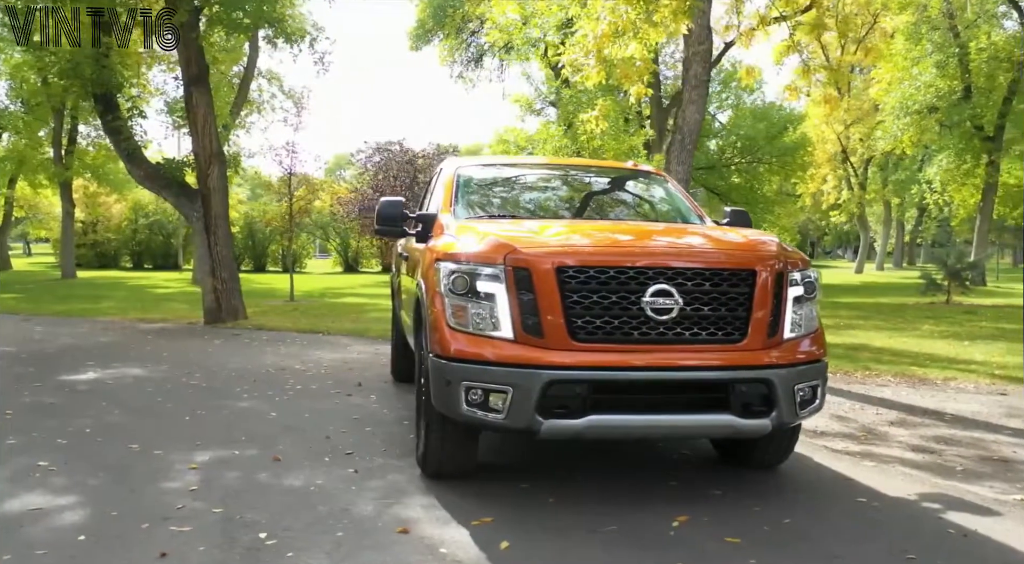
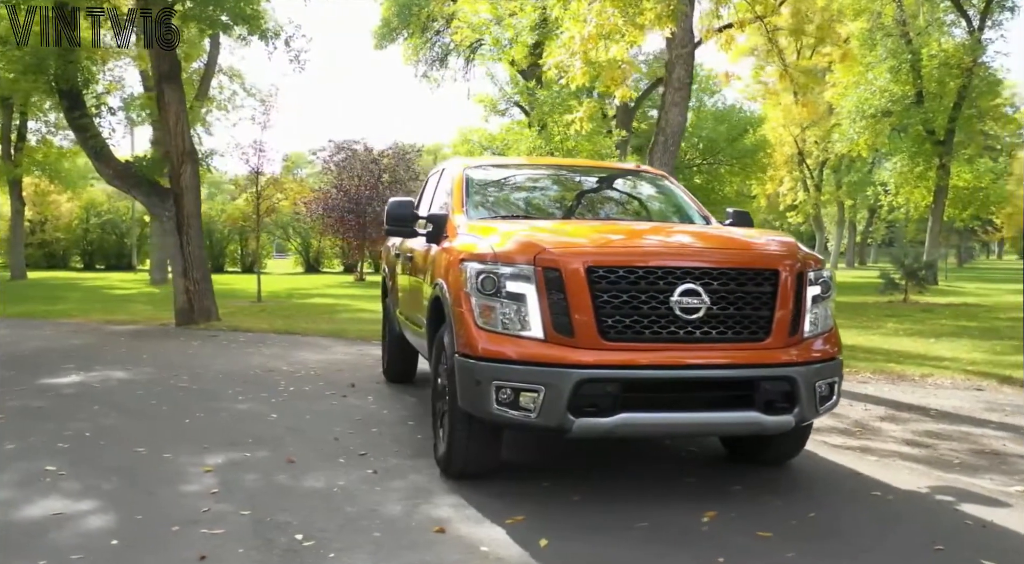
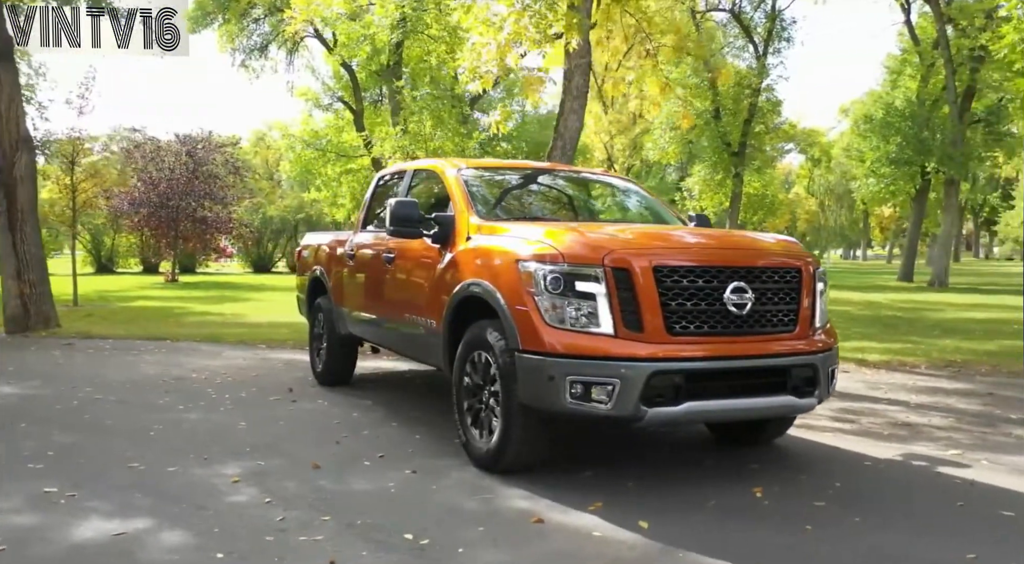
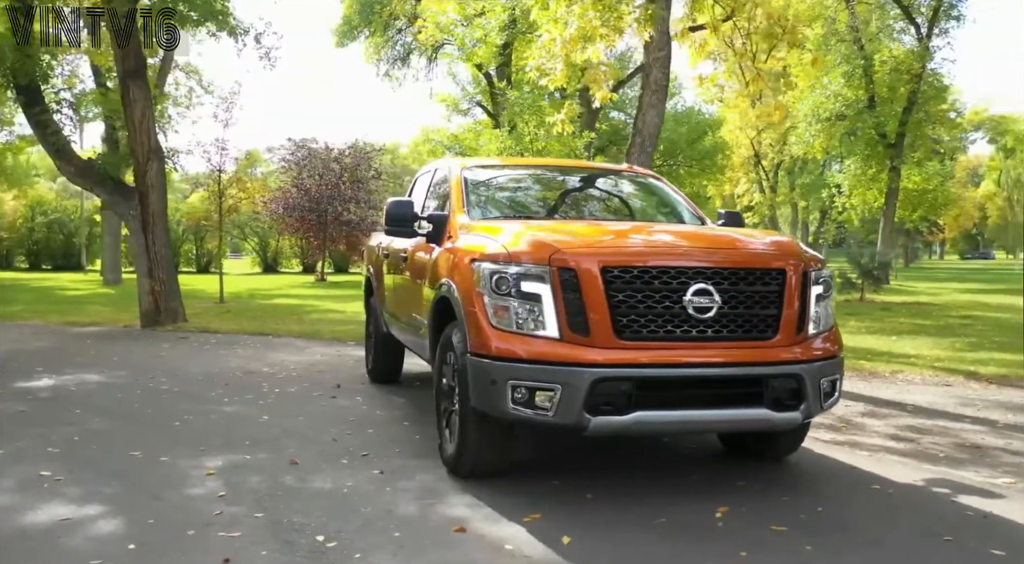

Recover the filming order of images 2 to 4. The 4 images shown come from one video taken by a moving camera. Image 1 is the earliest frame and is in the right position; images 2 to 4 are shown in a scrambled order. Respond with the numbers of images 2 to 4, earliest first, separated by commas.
2, 4, 3
